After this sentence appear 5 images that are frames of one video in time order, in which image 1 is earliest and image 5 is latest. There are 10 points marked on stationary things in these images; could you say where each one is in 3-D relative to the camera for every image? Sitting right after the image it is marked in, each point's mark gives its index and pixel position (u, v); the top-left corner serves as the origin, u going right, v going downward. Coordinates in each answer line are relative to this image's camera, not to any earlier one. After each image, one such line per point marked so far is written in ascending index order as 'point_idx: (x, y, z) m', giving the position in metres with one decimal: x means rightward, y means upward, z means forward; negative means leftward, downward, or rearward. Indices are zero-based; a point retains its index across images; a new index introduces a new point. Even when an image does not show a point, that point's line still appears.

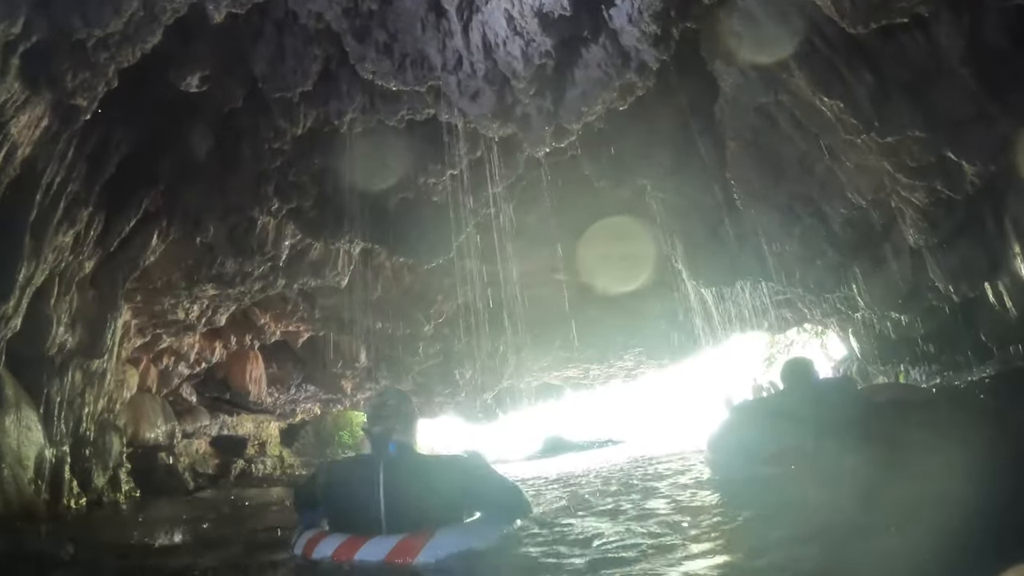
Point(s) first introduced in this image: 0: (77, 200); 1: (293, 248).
0: (-3.1, +0.6, +5.2) m
1: (-2.1, +0.4, +7.0) m
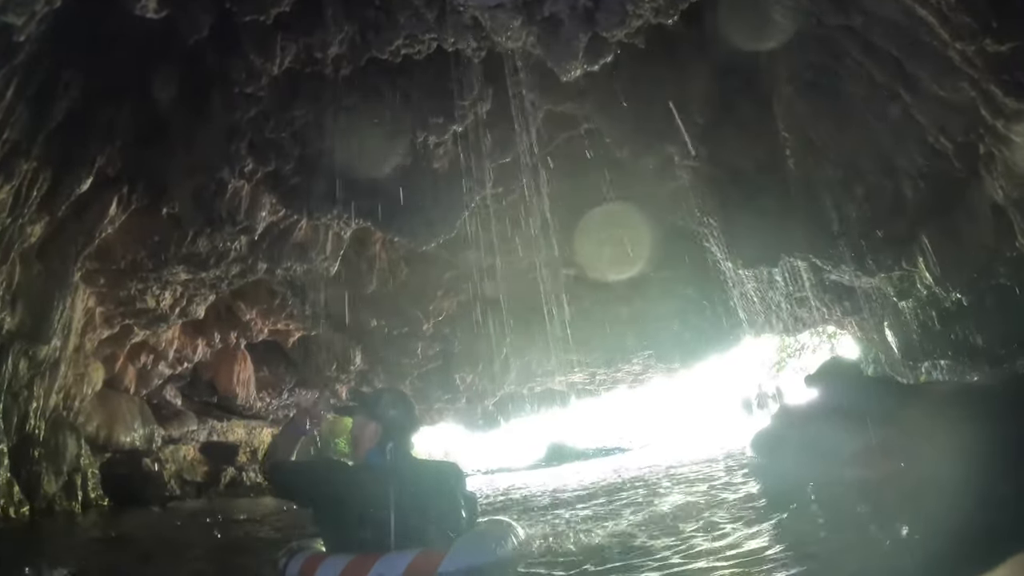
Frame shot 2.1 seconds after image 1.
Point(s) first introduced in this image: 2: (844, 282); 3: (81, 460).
0: (-3.0, +0.8, +4.4) m
1: (-2.0, +0.6, +6.2) m
2: (+3.9, +0.1, +8.5) m
3: (-4.8, -1.8, +7.8) m
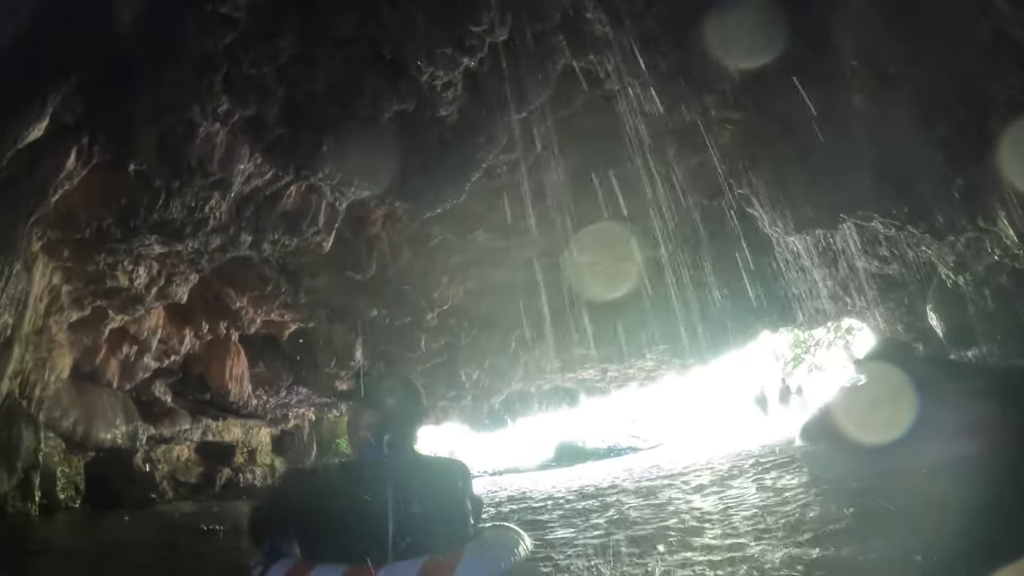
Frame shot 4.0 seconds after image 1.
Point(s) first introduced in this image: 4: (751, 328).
0: (-2.9, +1.1, +3.7) m
1: (-1.9, +0.8, +5.5) m
2: (+4.1, +0.3, +7.7) m
3: (-4.6, -1.6, +7.1) m
4: (+4.3, -0.7, +13.2) m
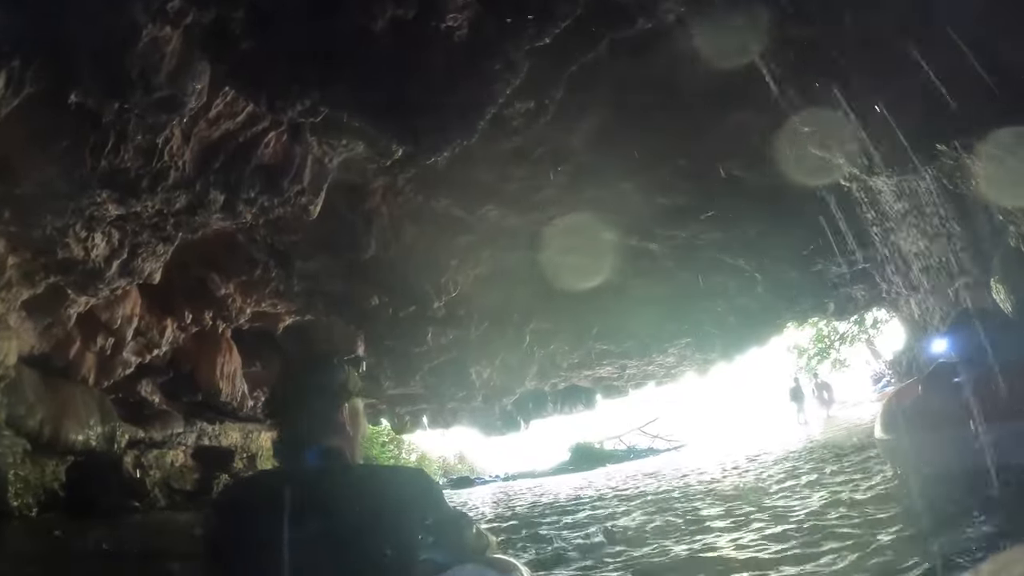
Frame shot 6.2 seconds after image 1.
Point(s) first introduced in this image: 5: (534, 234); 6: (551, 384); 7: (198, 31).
0: (-2.8, +1.3, +2.8) m
1: (-1.8, +1.0, +4.6) m
2: (+4.2, +0.6, +6.8) m
3: (-4.5, -1.4, +6.2) m
4: (+4.6, -0.5, +12.3) m
5: (+0.3, +0.6, +8.5) m
6: (+0.8, -2.0, +15.2) m
7: (-1.6, +1.3, +3.7) m
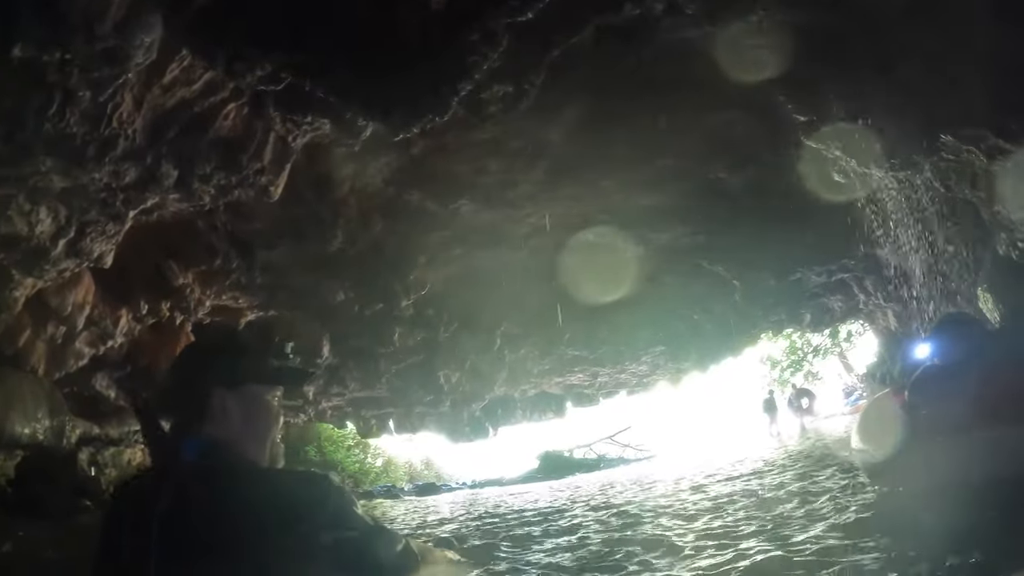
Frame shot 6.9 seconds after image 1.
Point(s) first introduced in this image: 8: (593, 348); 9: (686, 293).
0: (-2.9, +1.5, +2.5) m
1: (-1.9, +1.1, +4.3) m
2: (+4.0, +0.5, +6.7) m
3: (-4.7, -1.3, +5.8) m
4: (+4.1, -0.7, +12.2) m
5: (0.0, +0.6, +8.3) m
6: (+0.2, -2.1, +15.0) m
7: (-1.7, +1.4, +3.5) m
8: (+1.4, -1.0, +12.6) m
9: (+2.5, 0.0, +10.4) m
